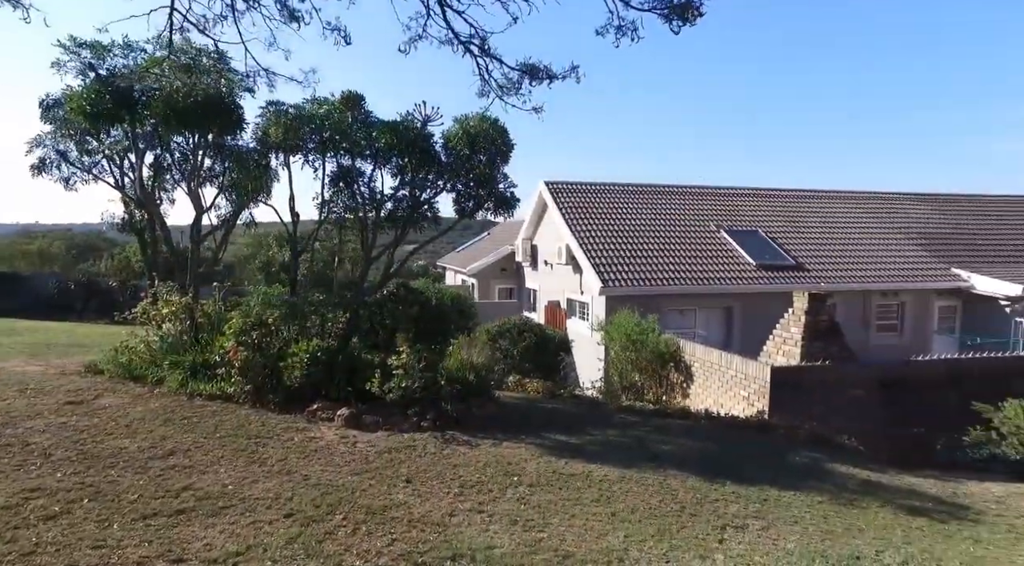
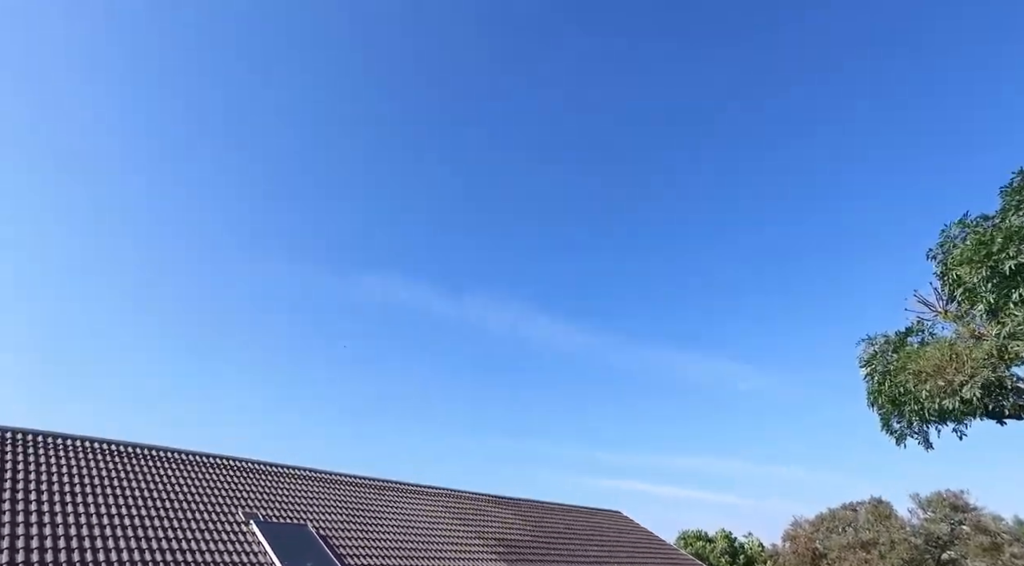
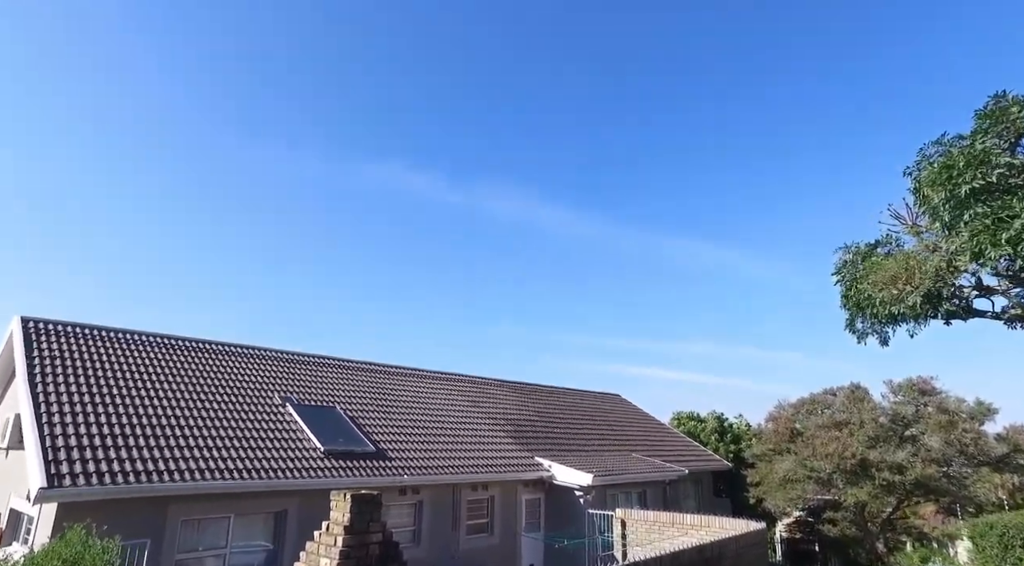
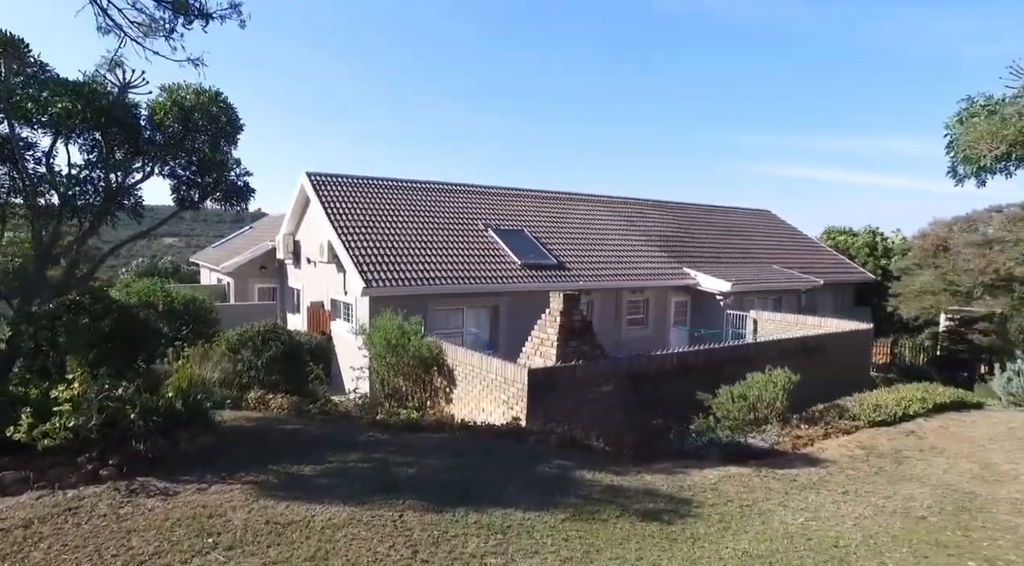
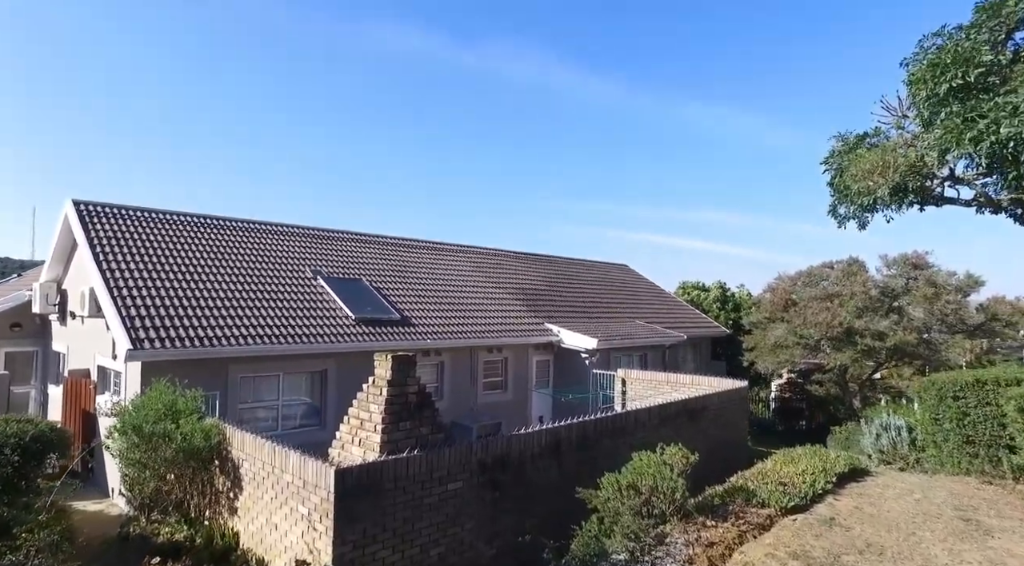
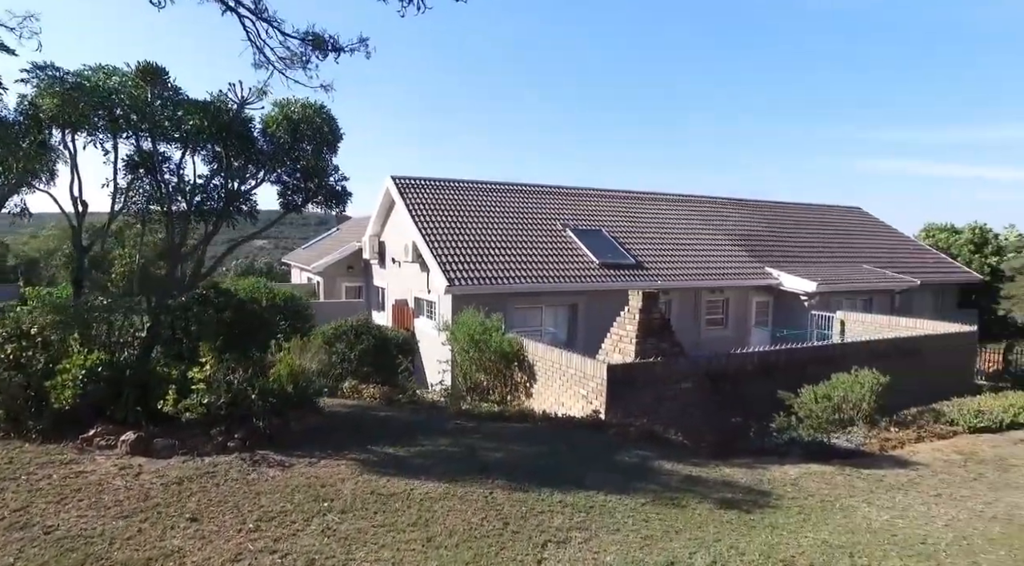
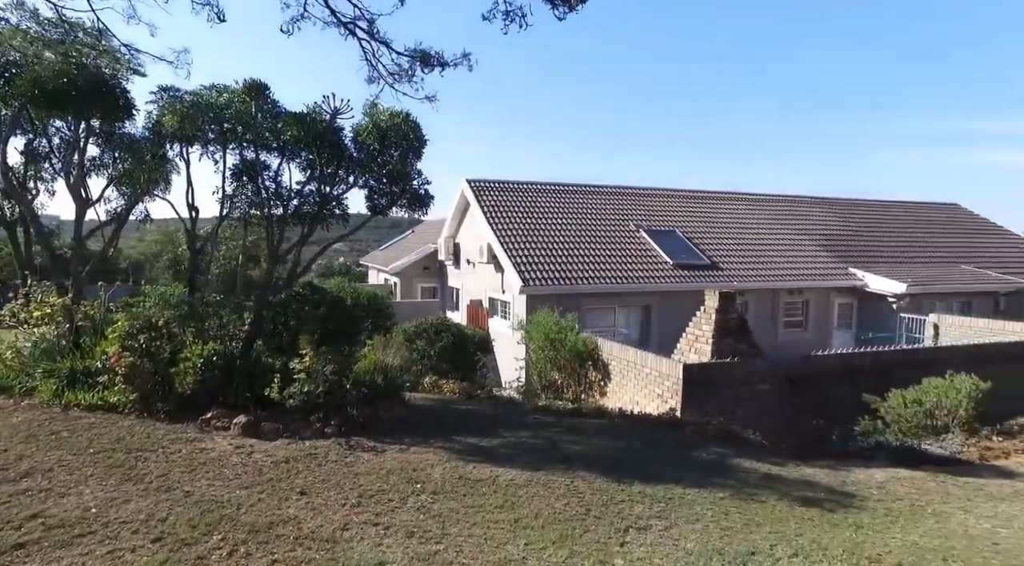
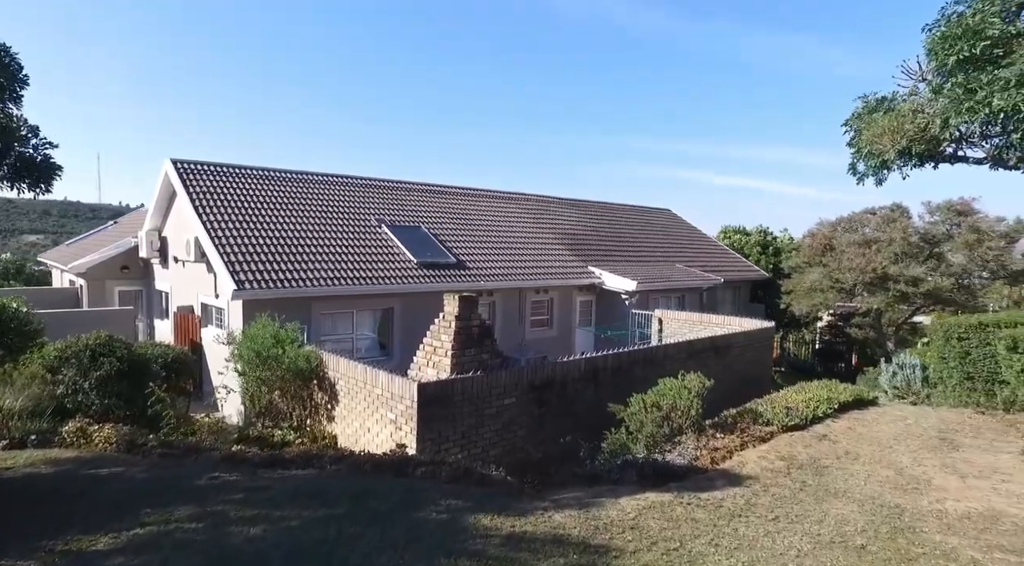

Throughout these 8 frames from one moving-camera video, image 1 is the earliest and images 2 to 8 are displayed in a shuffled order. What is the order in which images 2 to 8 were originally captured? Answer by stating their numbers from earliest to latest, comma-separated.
7, 6, 4, 8, 5, 3, 2
